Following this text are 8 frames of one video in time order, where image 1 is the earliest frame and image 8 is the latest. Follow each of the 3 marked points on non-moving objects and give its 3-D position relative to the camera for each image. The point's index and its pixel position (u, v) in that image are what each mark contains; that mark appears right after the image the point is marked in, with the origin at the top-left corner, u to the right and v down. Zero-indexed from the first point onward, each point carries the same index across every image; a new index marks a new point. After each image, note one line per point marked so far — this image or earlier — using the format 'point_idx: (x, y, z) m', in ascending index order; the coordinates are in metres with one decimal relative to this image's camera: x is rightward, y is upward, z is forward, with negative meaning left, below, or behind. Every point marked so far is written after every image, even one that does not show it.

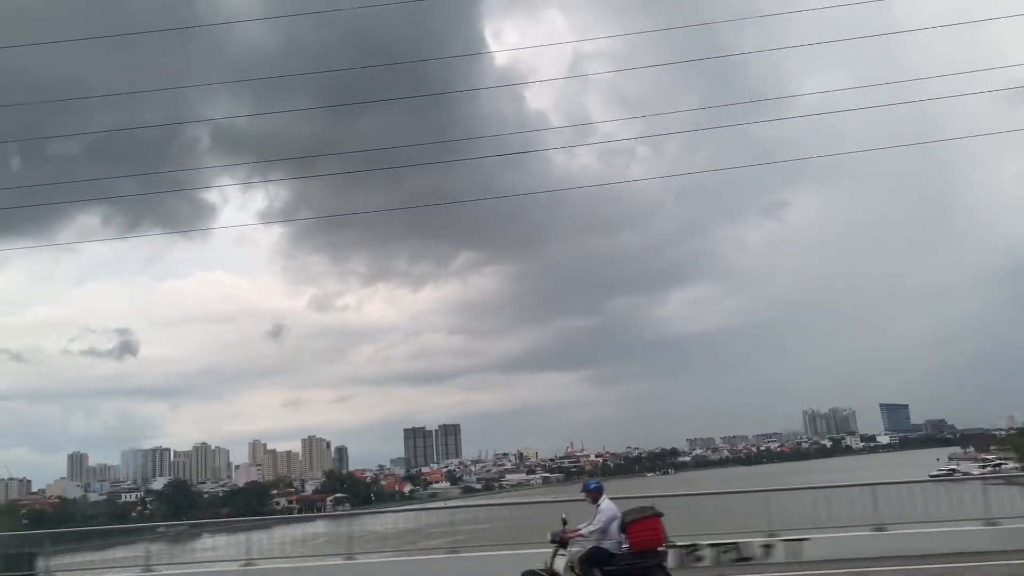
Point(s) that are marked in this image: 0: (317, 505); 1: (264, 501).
0: (-4.6, -5.2, +17.4) m
1: (-5.6, -4.8, +16.6) m
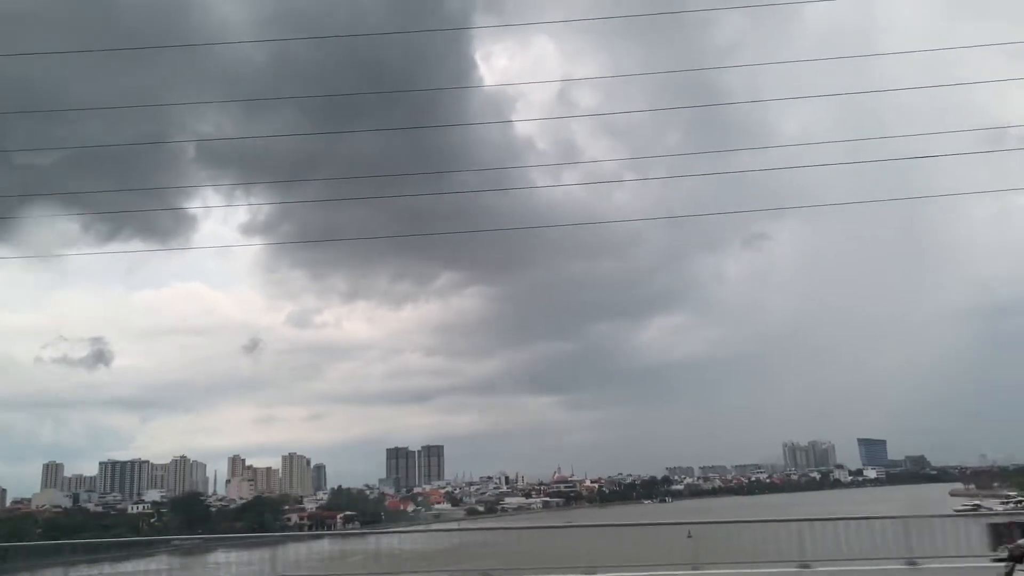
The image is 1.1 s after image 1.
0: (-4.4, -5.6, +17.2) m
1: (-5.3, -5.1, +16.4) m
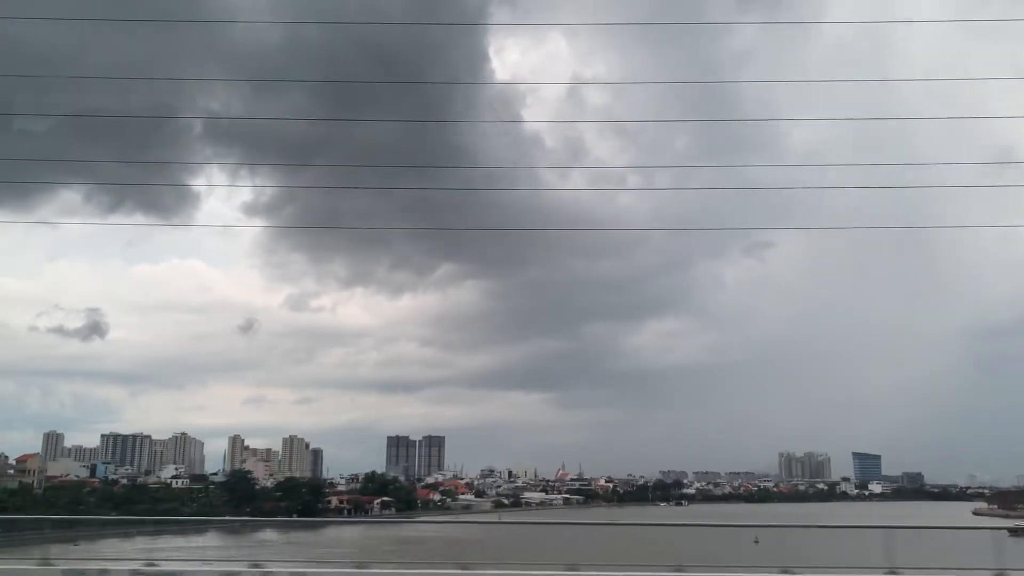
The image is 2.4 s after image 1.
0: (-3.4, -5.2, +17.2) m
1: (-4.3, -4.7, +16.4) m
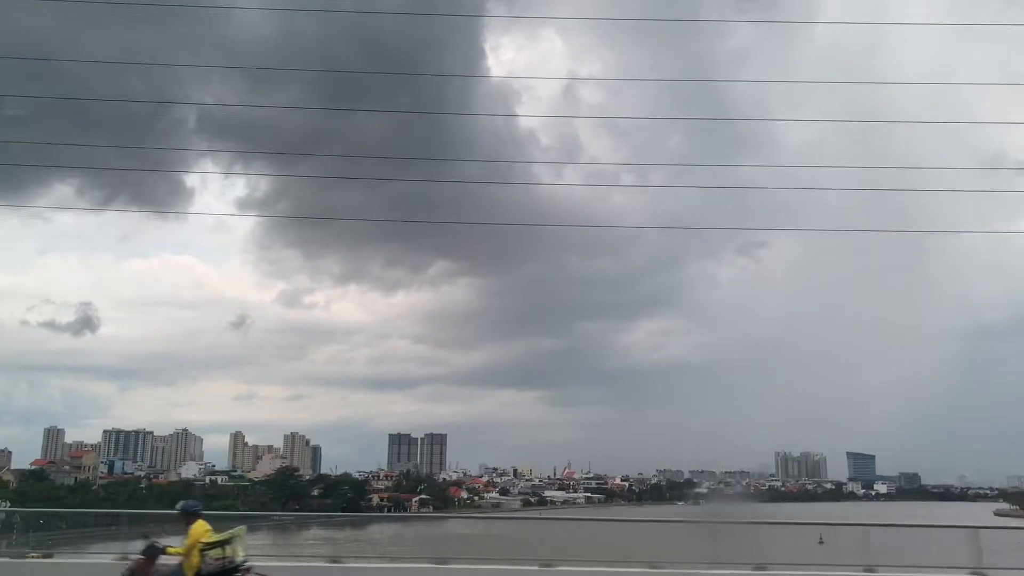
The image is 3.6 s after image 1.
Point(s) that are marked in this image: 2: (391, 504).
0: (-2.5, -5.2, +17.3) m
1: (-3.4, -4.7, +16.4) m
2: (-2.8, -5.0, +16.8) m
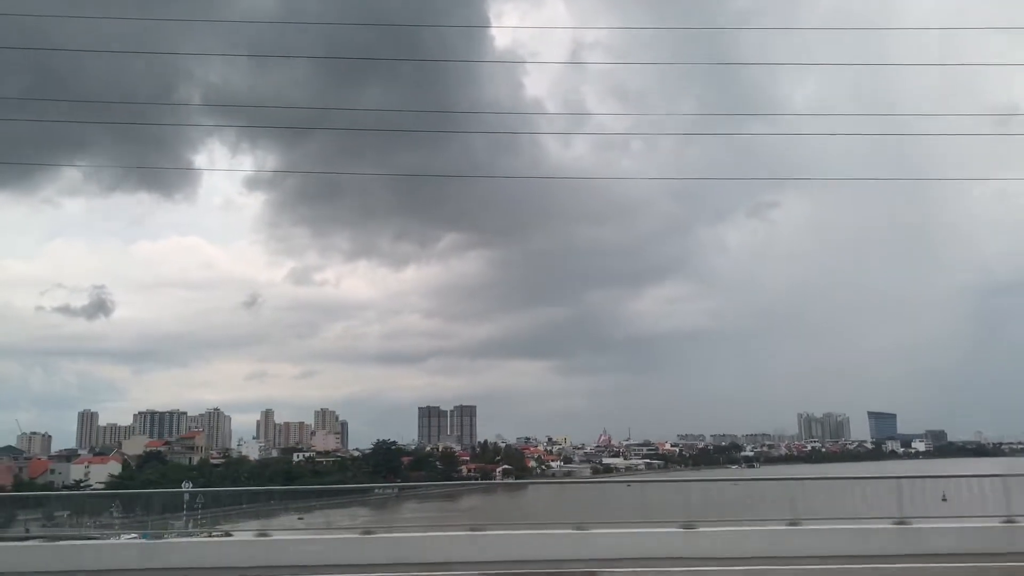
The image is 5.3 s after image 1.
0: (-0.5, -4.5, +17.4) m
1: (-1.4, -4.1, +16.5) m
2: (-0.8, -4.3, +17.0) m
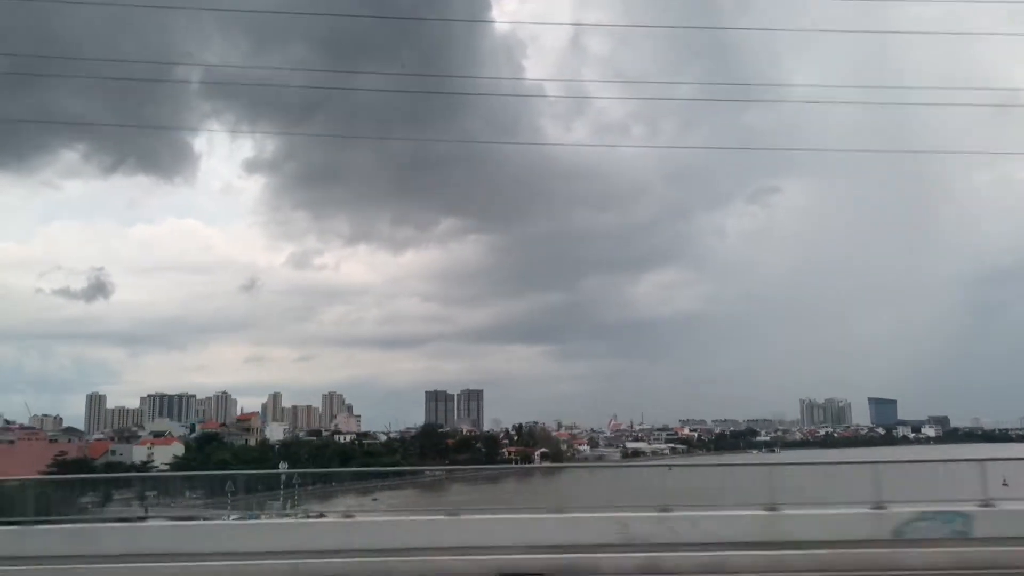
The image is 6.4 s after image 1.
0: (+0.4, -4.1, +17.5) m
1: (-0.4, -3.7, +16.6) m
2: (+0.2, -4.0, +17.0) m
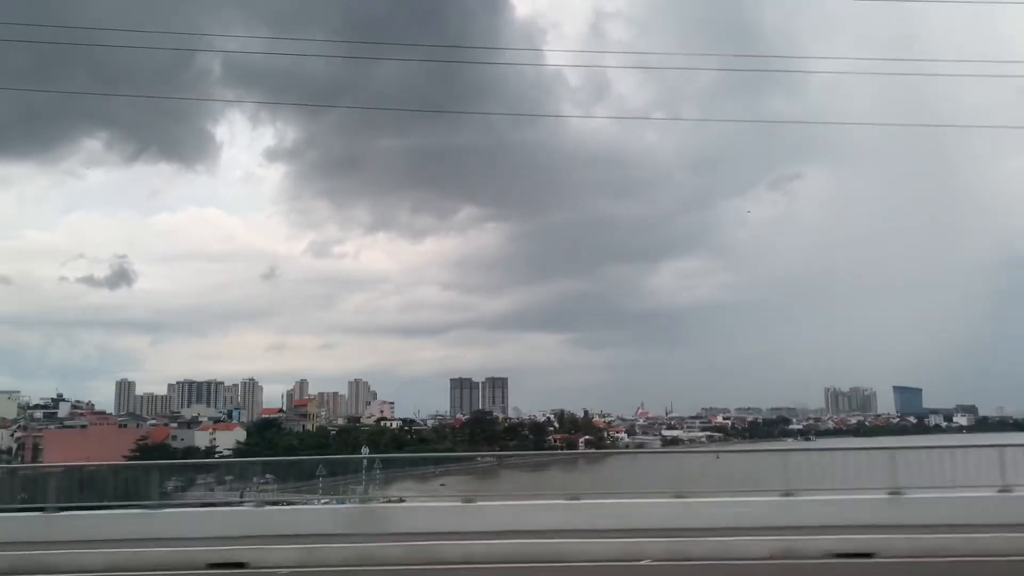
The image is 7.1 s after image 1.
0: (+1.5, -3.8, +17.5) m
1: (+0.6, -3.4, +16.6) m
2: (+1.3, -3.7, +17.0) m
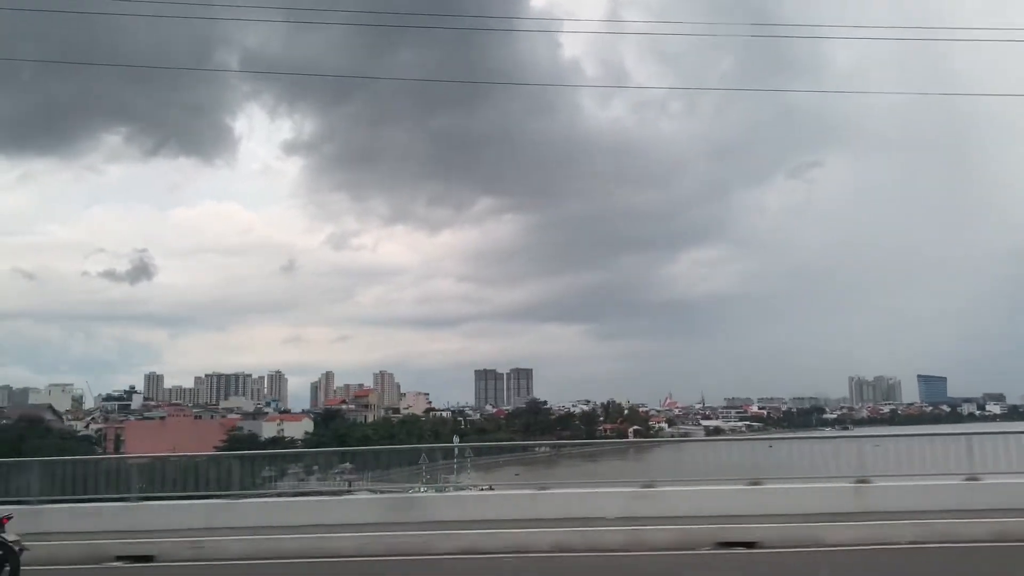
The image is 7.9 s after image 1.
0: (+2.7, -3.5, +17.5) m
1: (+1.8, -3.2, +16.6) m
2: (+2.4, -3.4, +17.0) m
